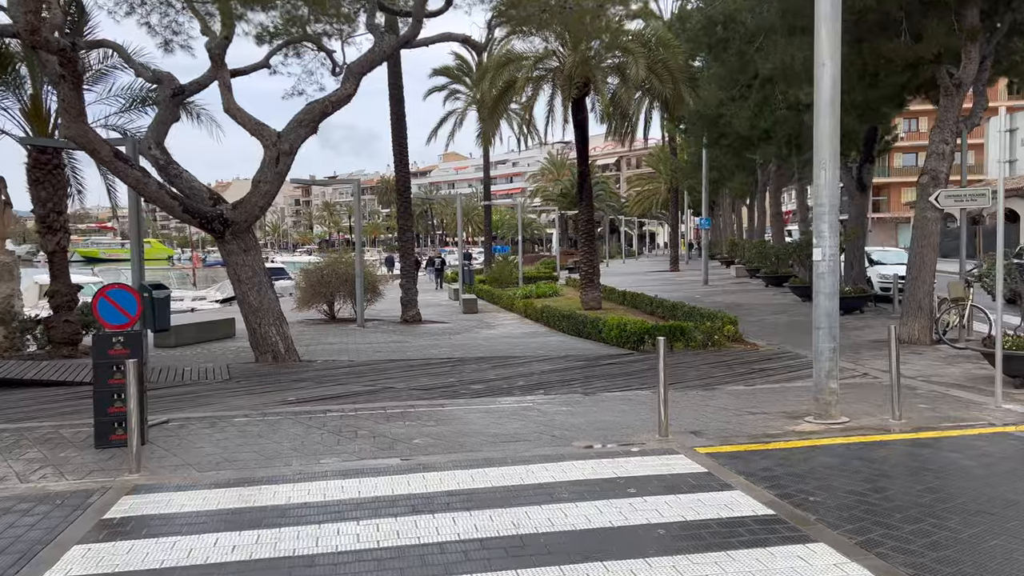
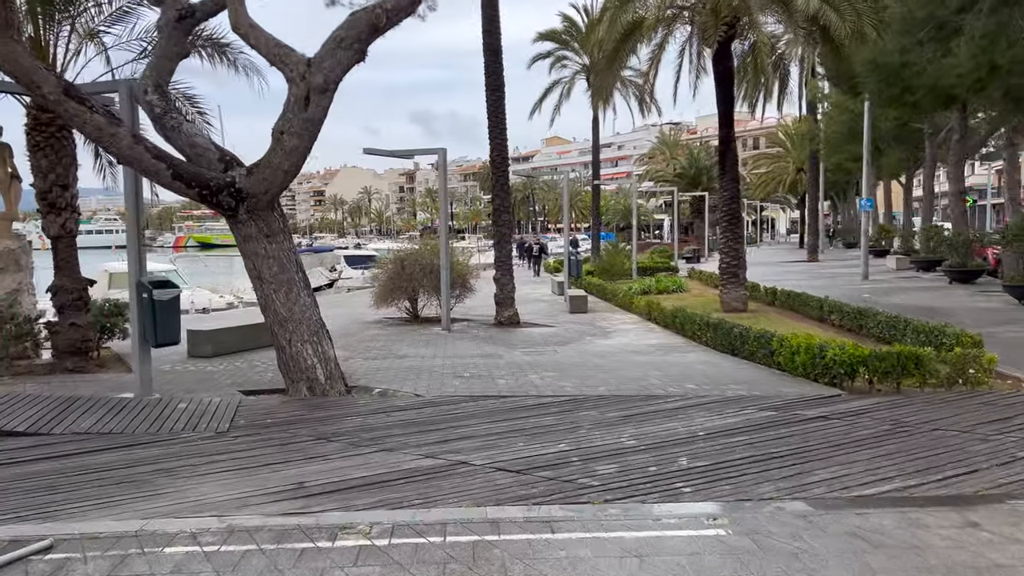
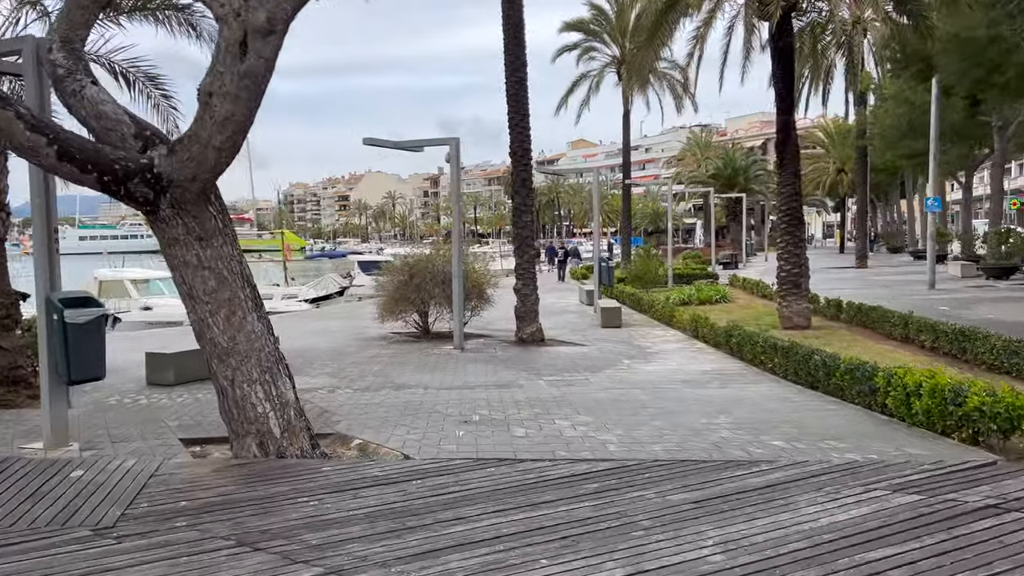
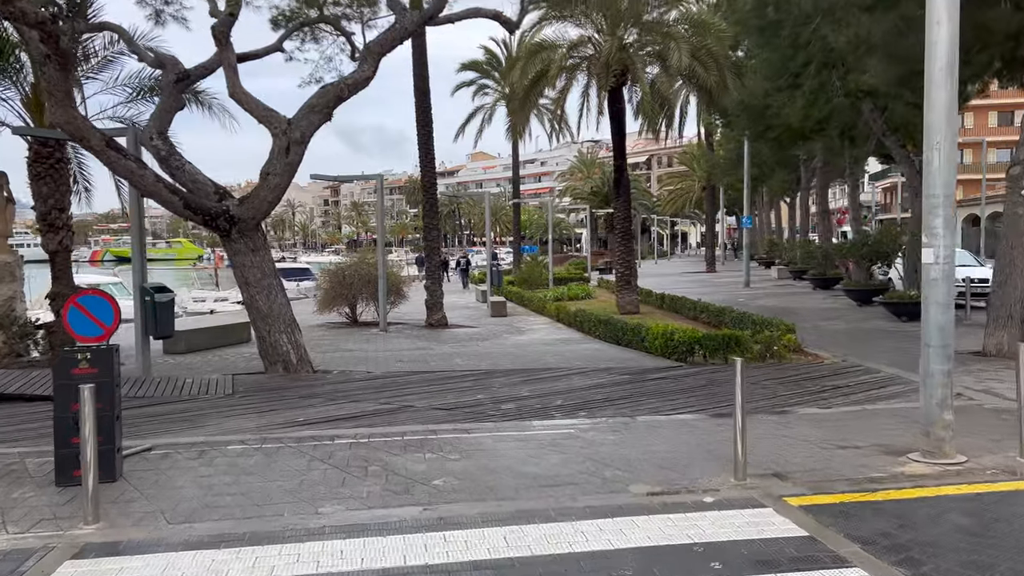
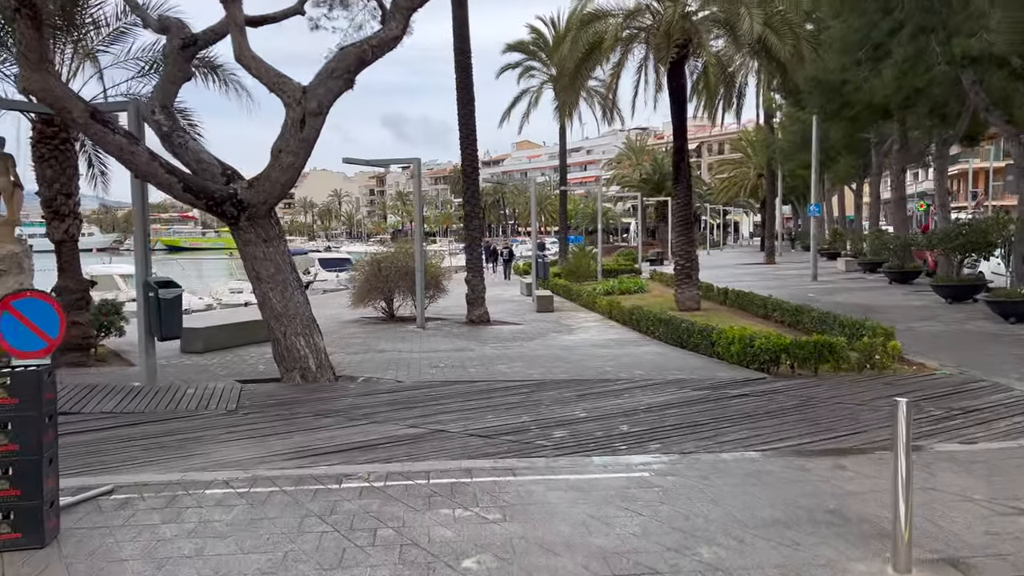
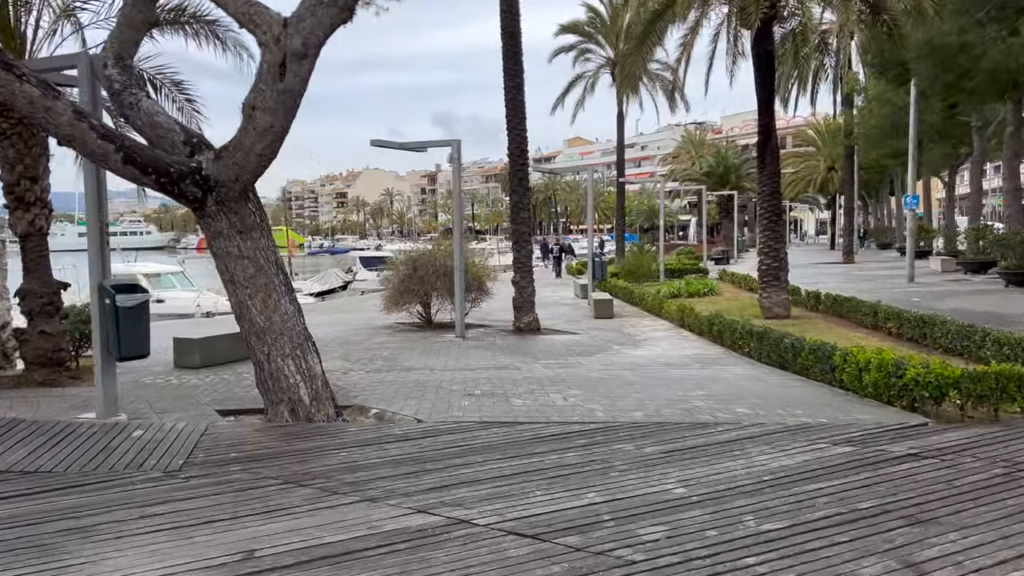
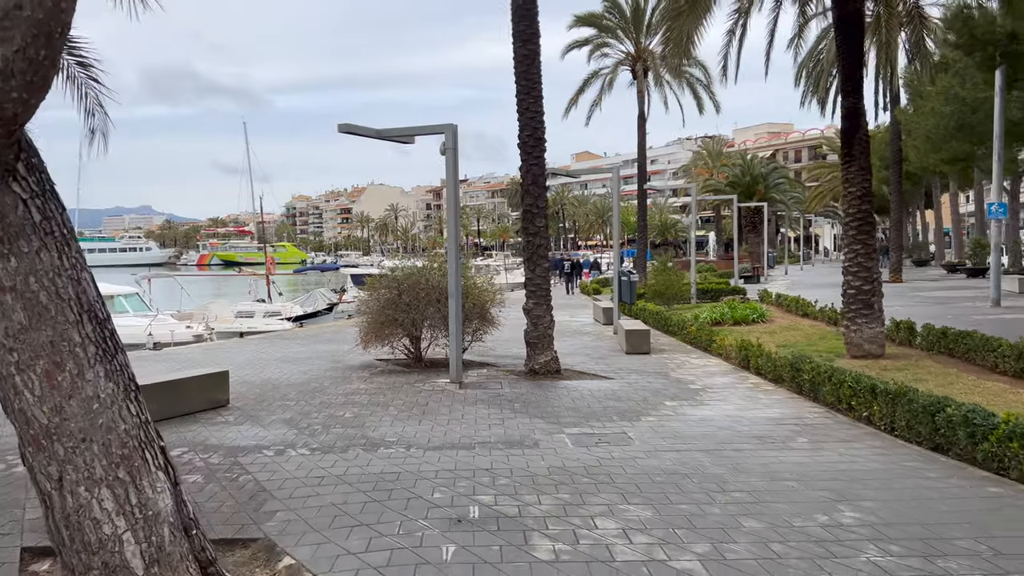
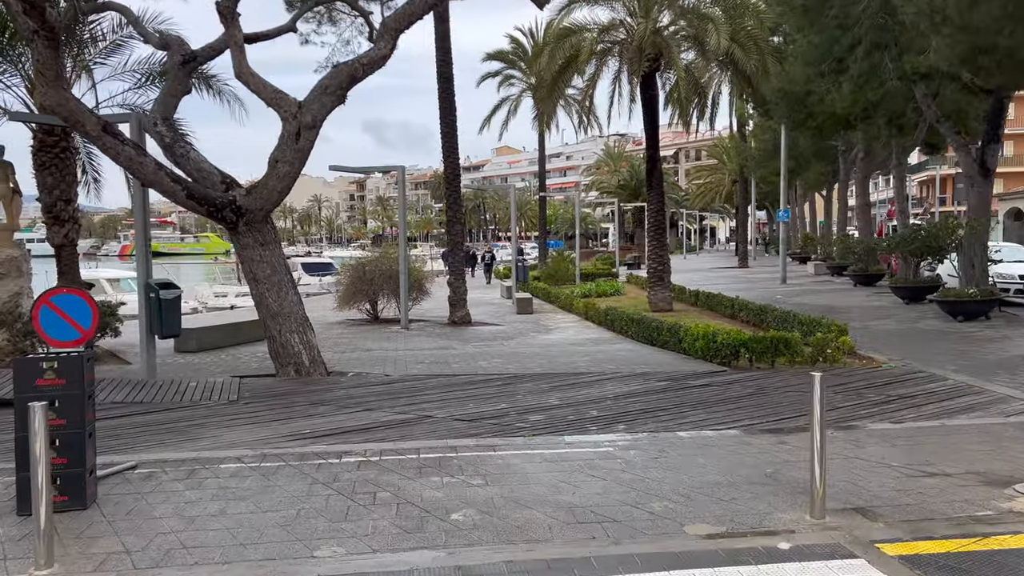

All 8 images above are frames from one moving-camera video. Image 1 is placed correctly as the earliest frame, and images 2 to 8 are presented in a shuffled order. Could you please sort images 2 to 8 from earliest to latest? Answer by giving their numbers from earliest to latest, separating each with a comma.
4, 8, 5, 2, 6, 3, 7
